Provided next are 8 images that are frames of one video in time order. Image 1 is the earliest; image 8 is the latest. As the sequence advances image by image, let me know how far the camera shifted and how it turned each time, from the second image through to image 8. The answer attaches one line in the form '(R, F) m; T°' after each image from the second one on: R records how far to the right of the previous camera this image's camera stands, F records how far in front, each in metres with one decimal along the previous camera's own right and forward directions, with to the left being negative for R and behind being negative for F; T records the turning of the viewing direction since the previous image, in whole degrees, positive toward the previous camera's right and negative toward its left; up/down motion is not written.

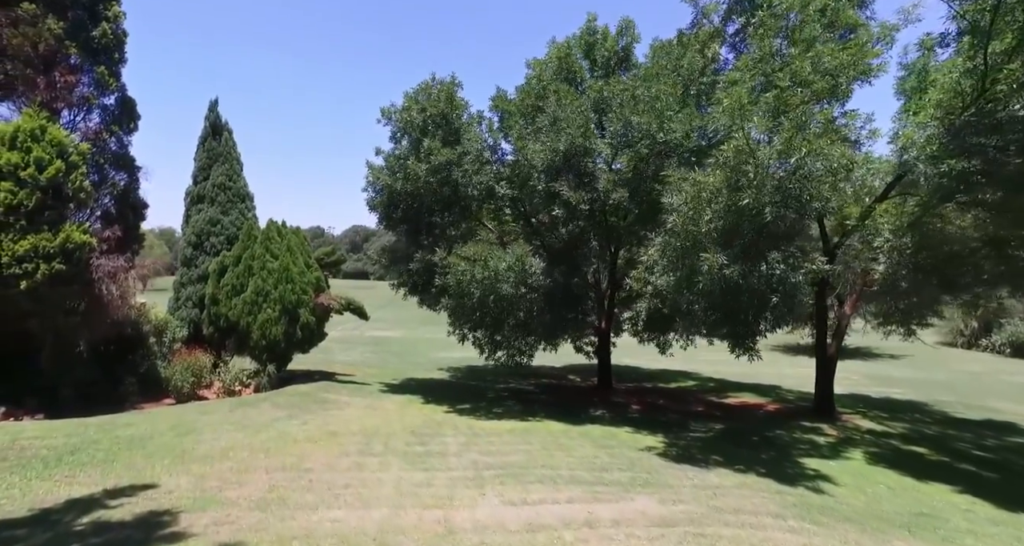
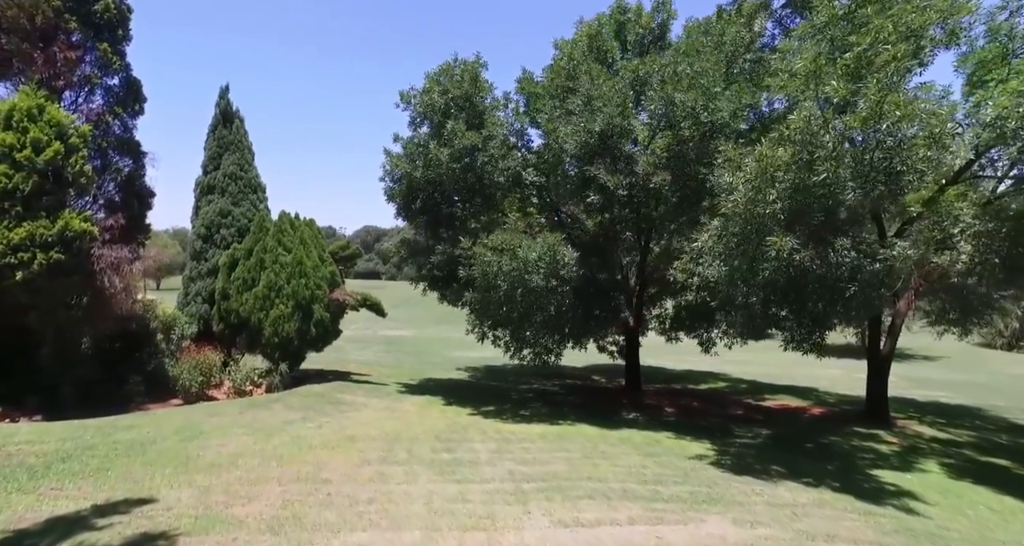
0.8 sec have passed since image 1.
(-0.3, +0.9) m; -1°
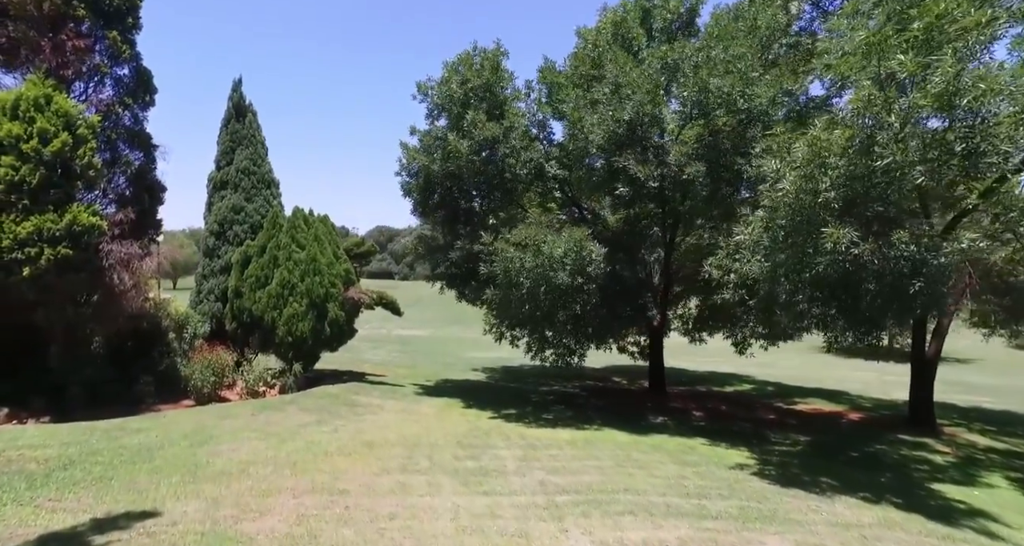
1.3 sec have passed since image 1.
(-0.2, +0.5) m; -1°
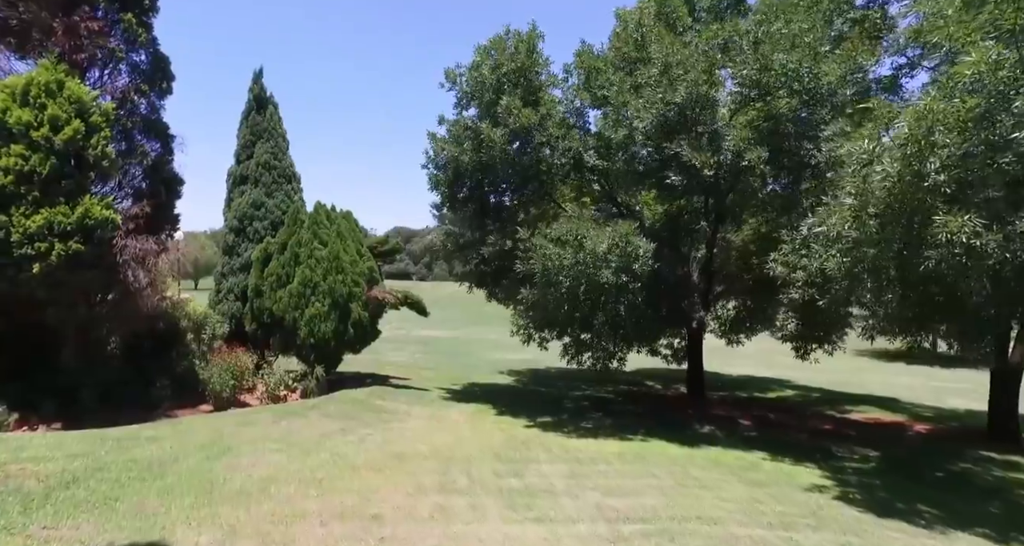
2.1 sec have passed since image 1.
(-0.3, +0.8) m; -1°
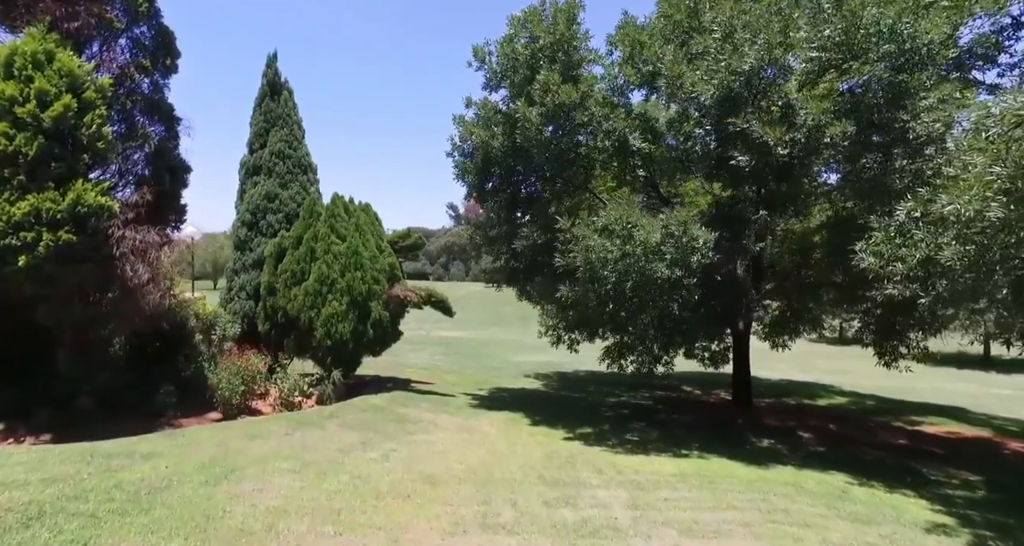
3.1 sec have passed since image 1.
(-0.3, +1.1) m; -1°
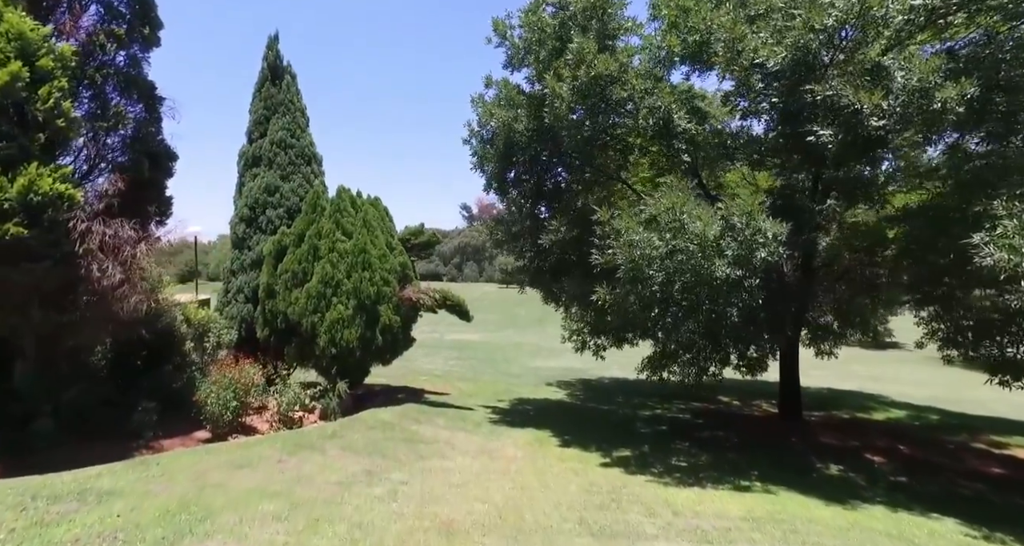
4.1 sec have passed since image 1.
(-0.2, +1.4) m; -1°
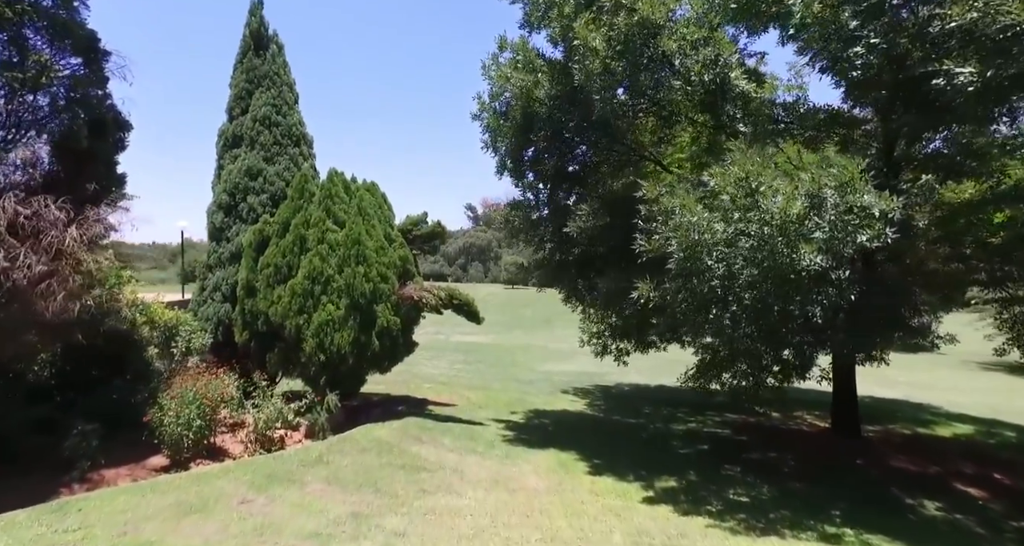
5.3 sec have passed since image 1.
(-0.2, +1.7) m; 0°
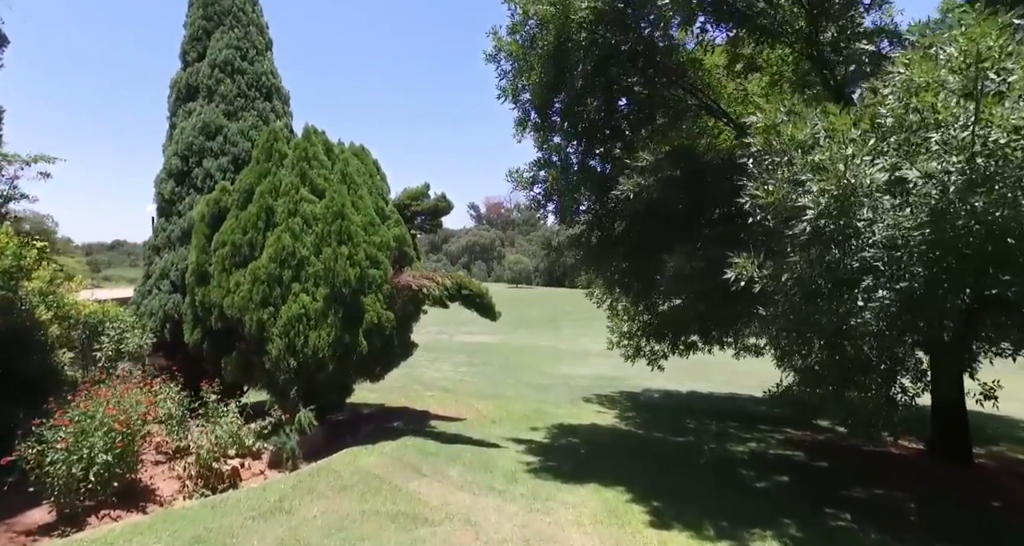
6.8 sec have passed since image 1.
(-0.3, +2.3) m; 0°
